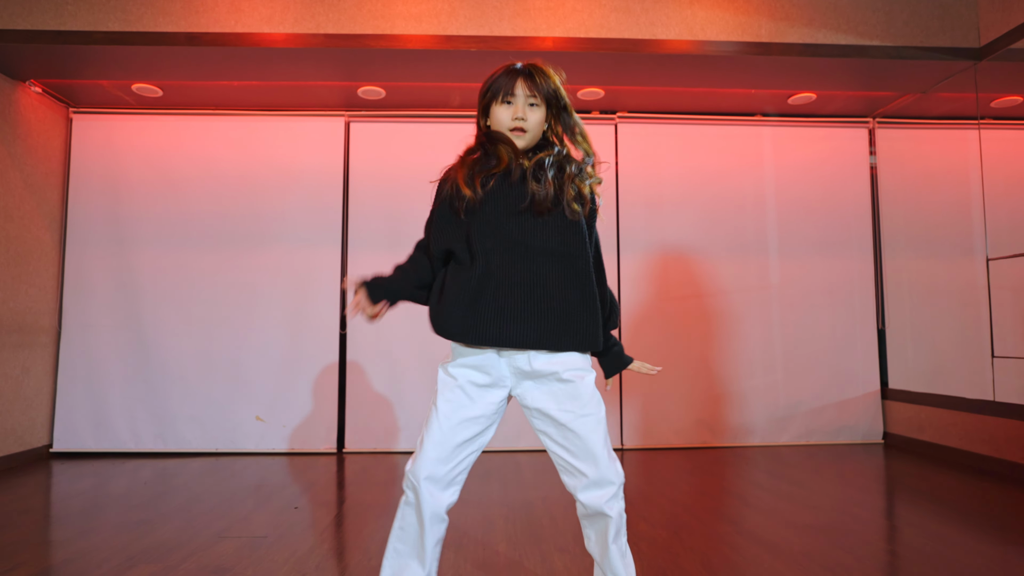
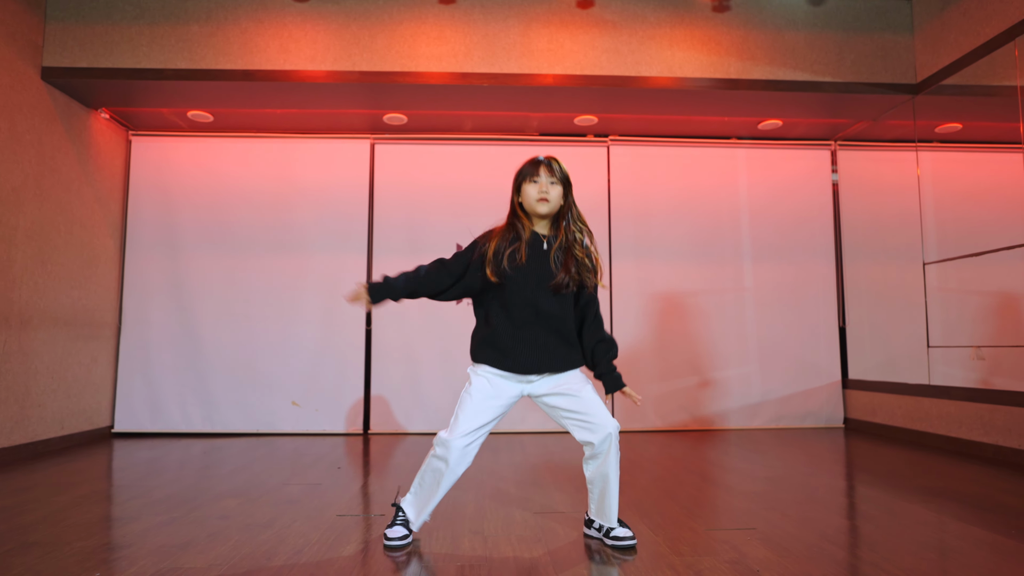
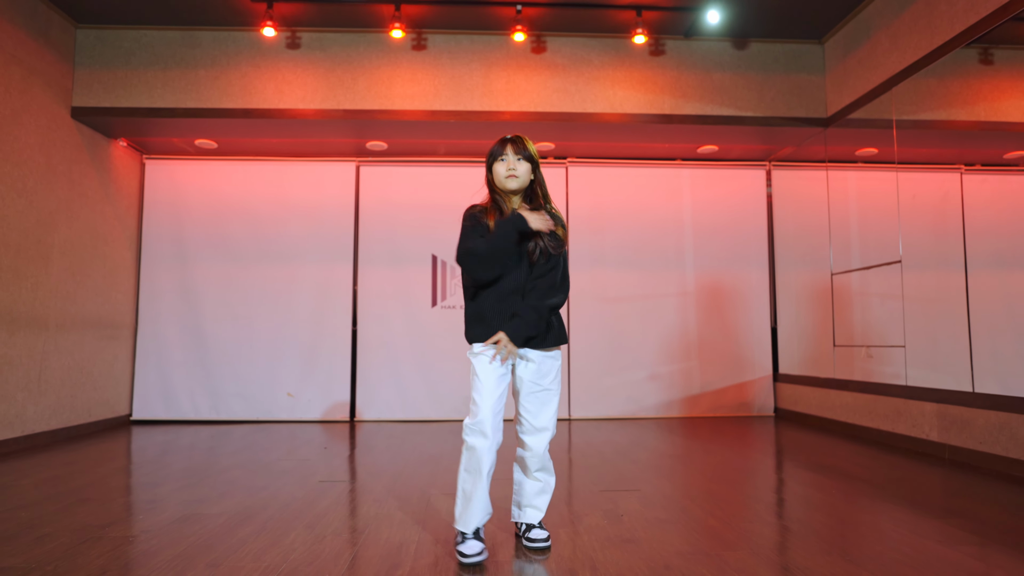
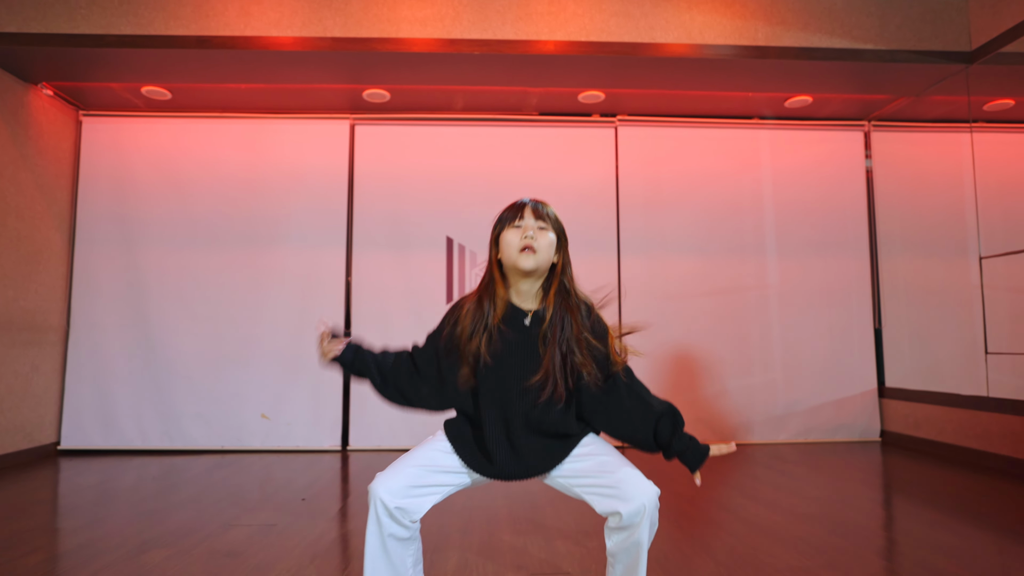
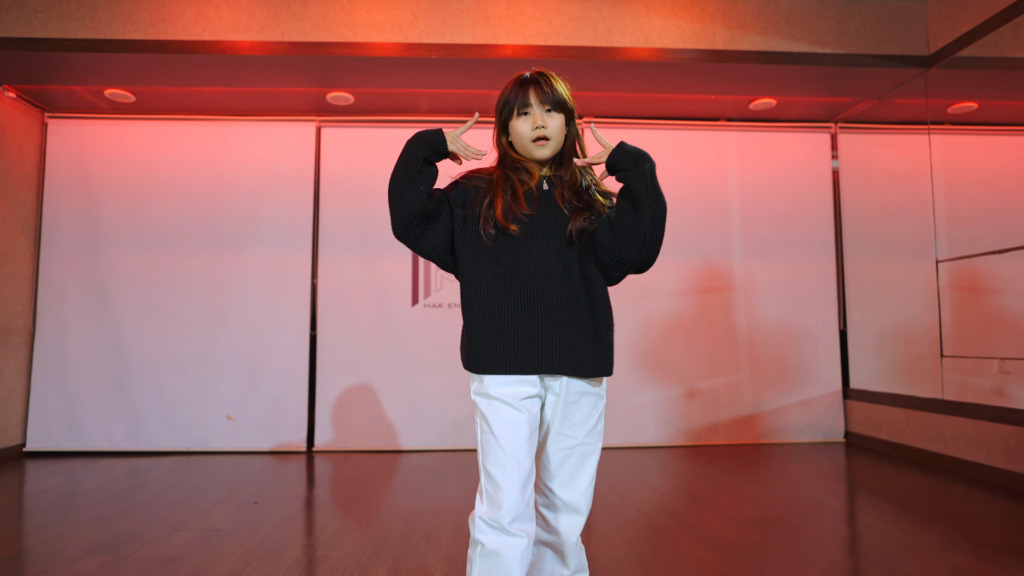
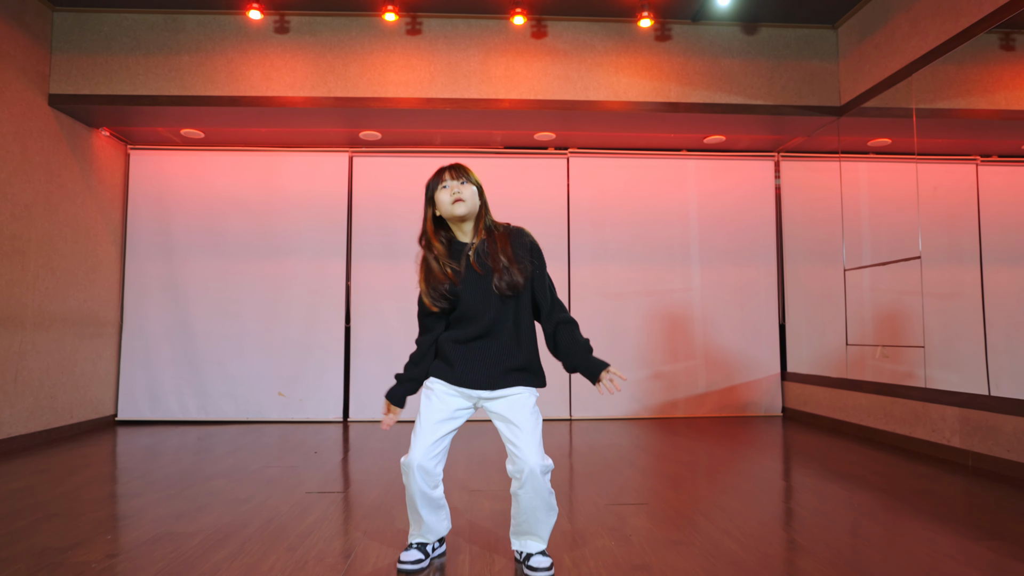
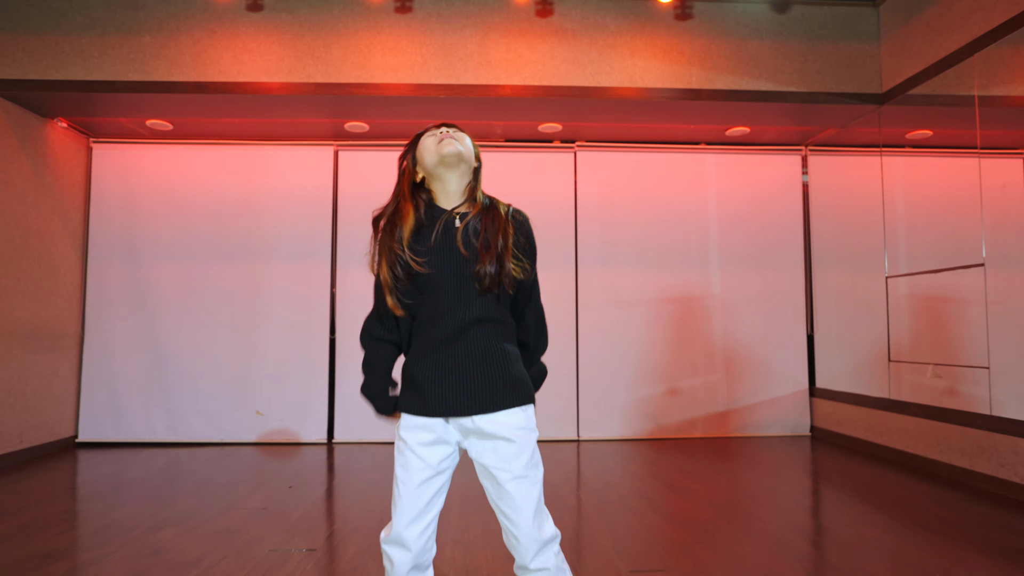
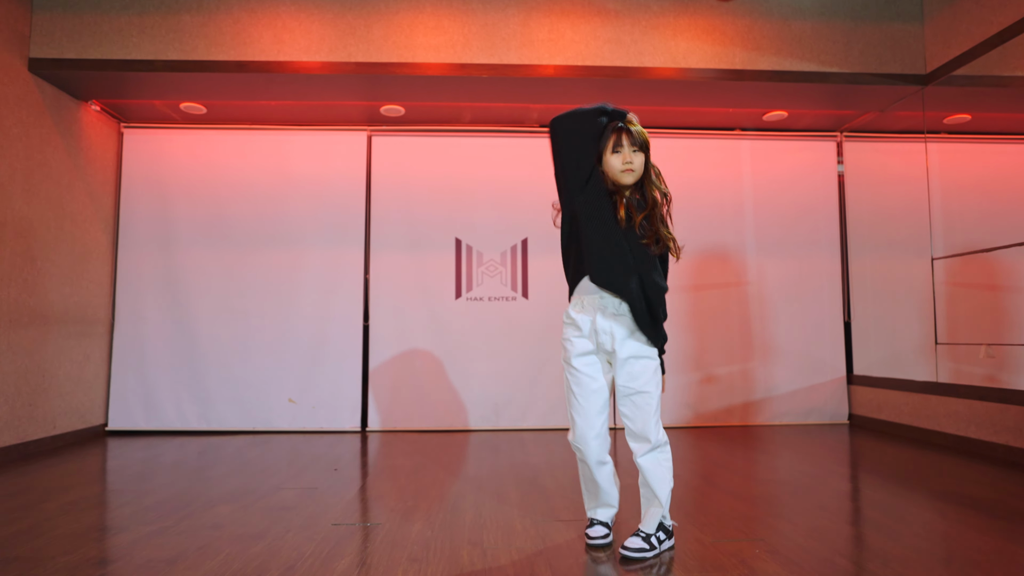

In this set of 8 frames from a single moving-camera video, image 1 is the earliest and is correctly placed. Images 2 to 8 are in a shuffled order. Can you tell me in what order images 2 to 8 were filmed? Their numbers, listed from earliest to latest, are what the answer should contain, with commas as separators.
4, 2, 8, 5, 3, 6, 7
